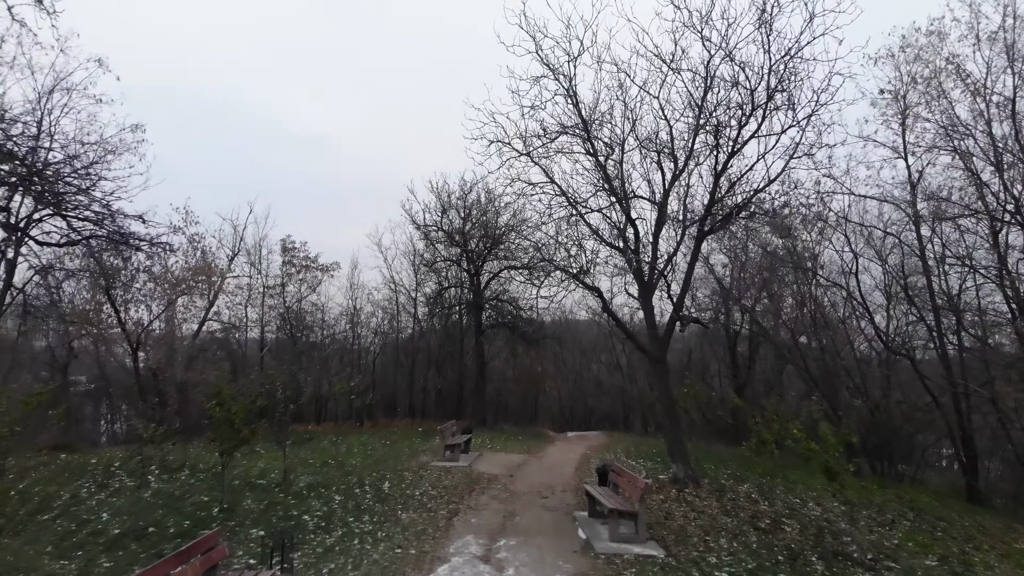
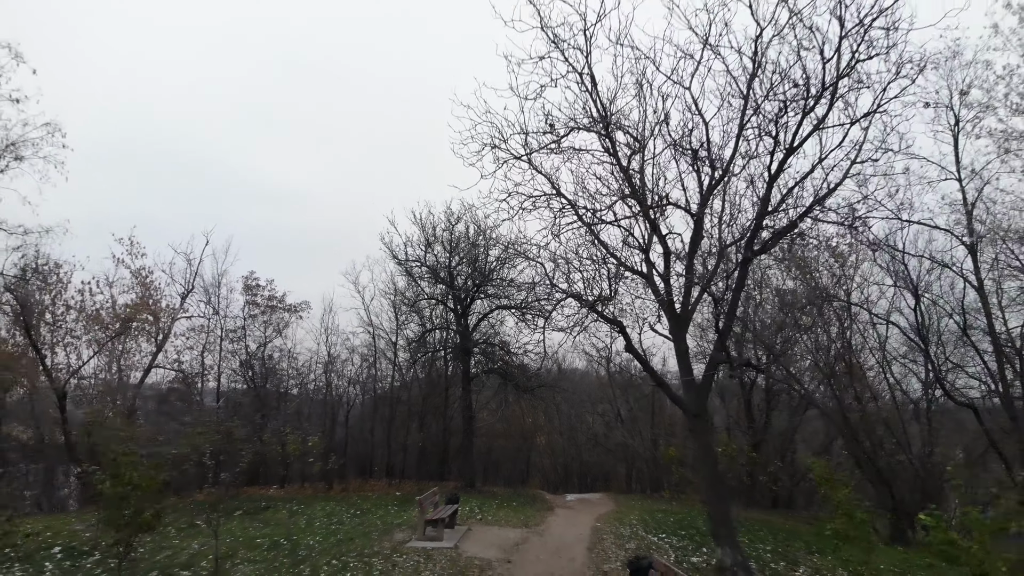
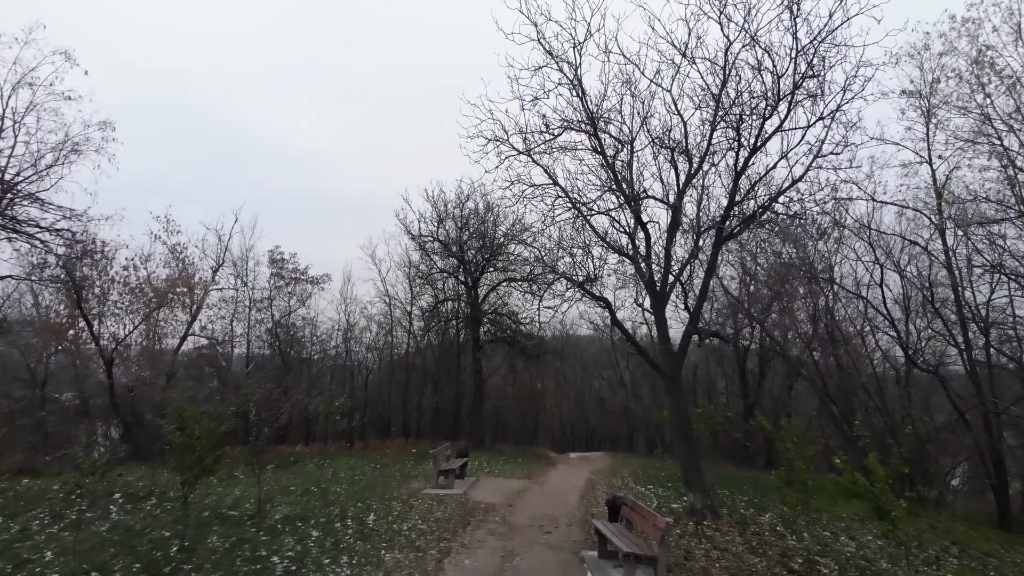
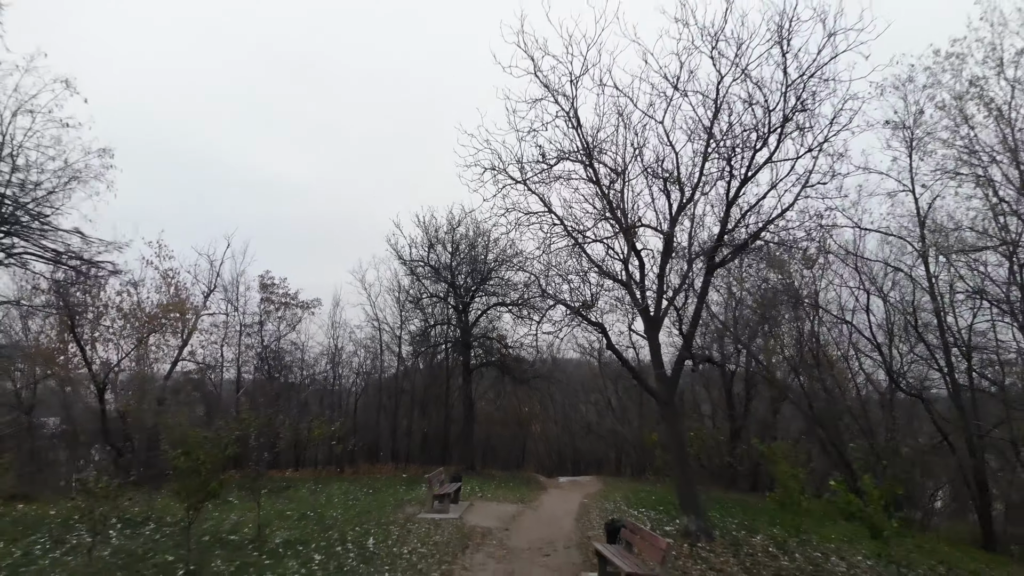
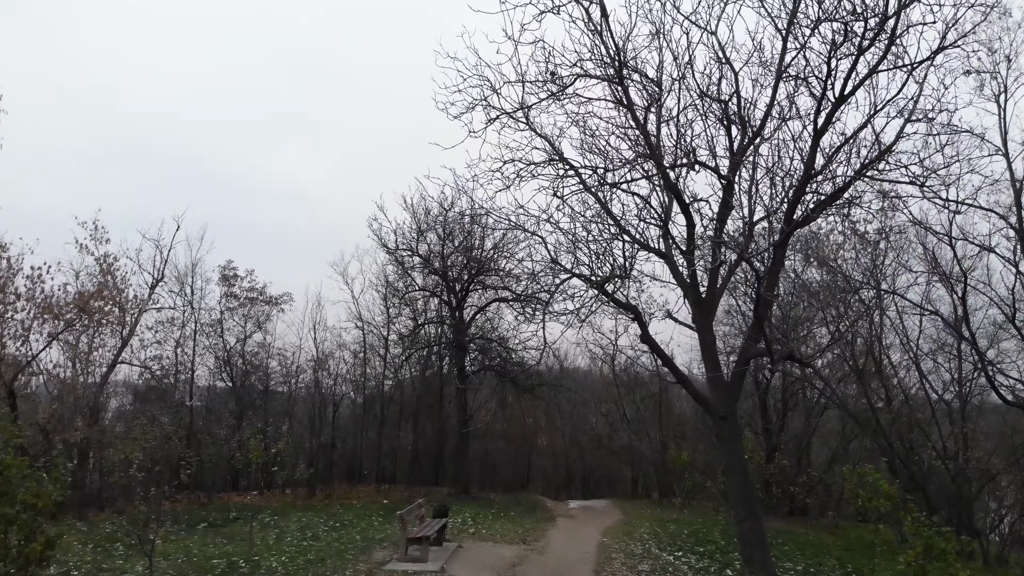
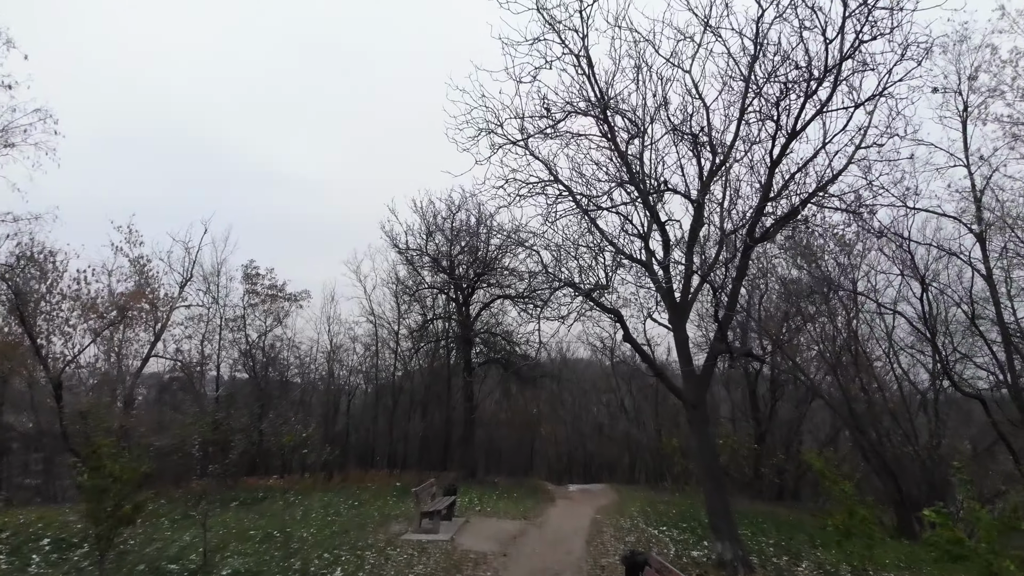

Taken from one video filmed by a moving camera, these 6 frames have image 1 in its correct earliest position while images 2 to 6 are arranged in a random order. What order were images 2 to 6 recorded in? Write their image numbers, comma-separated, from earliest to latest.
3, 6, 5, 2, 4
